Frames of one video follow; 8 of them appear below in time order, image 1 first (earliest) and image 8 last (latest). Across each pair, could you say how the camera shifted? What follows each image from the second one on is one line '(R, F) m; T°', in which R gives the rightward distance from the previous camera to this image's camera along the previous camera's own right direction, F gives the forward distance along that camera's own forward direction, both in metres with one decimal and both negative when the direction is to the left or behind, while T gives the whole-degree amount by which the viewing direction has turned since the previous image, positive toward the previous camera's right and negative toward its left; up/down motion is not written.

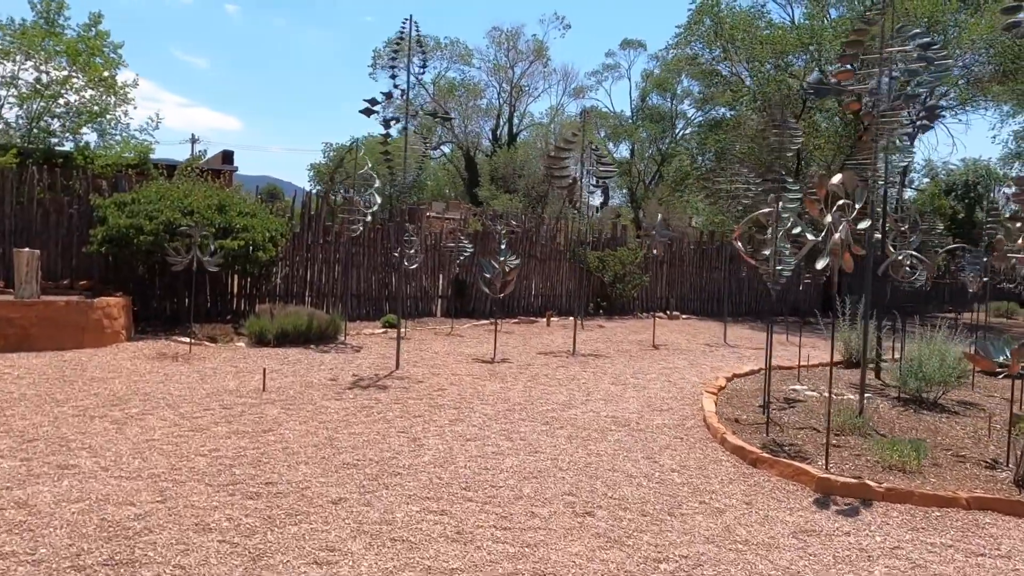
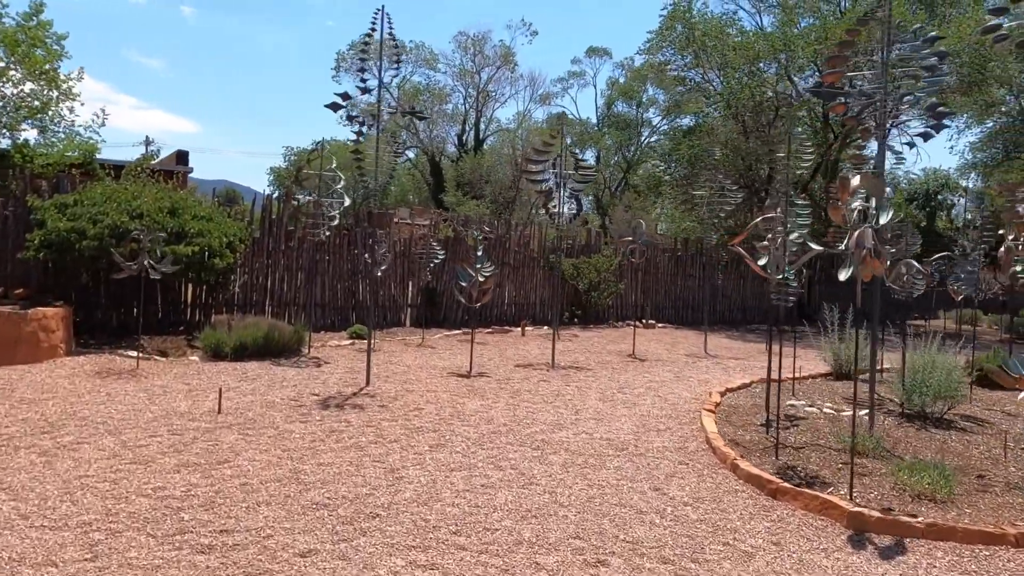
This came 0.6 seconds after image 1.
(-0.2, +0.5) m; +3°
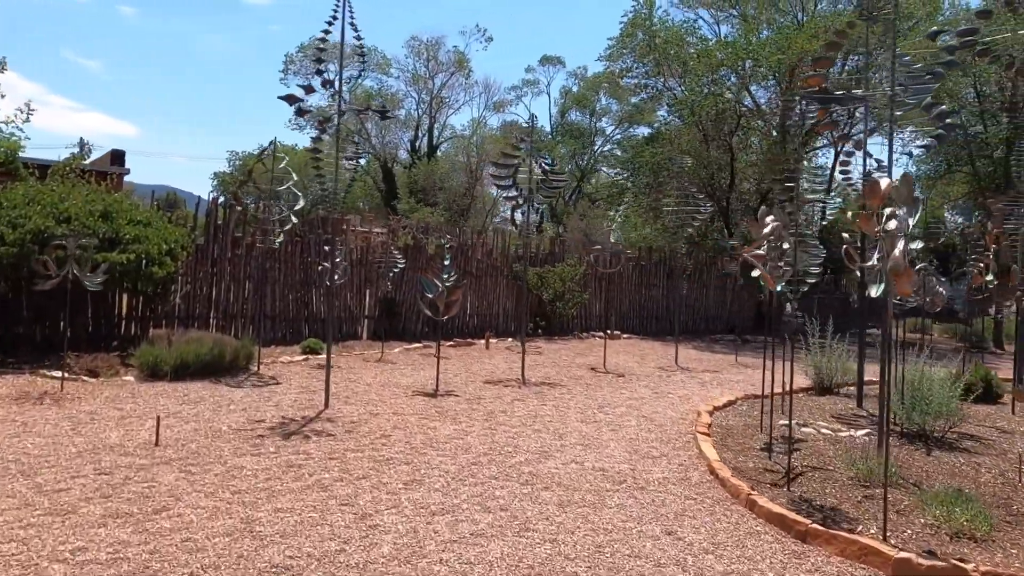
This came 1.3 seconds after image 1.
(-0.2, +0.5) m; +4°
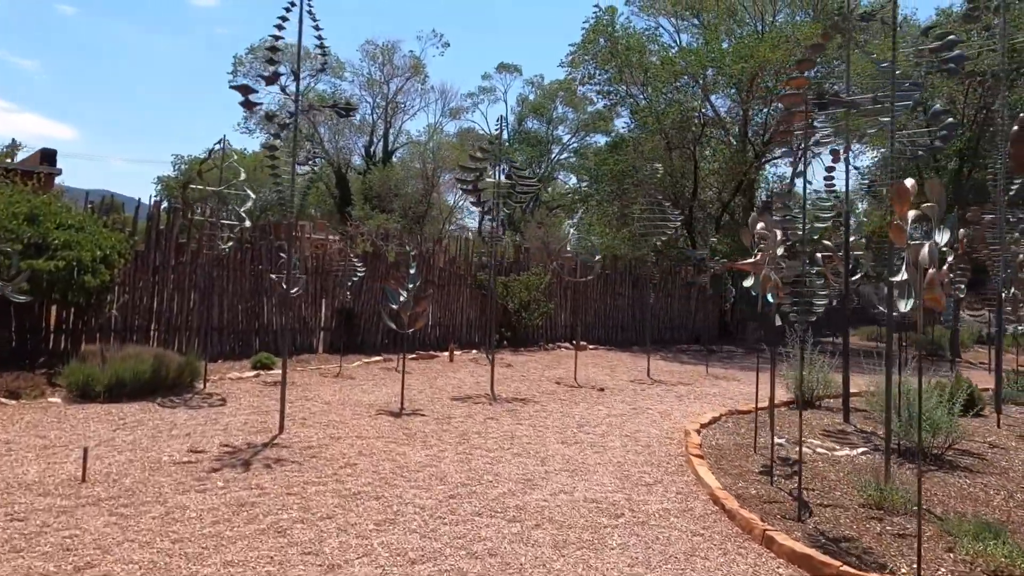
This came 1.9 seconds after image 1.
(-0.2, +0.5) m; +4°
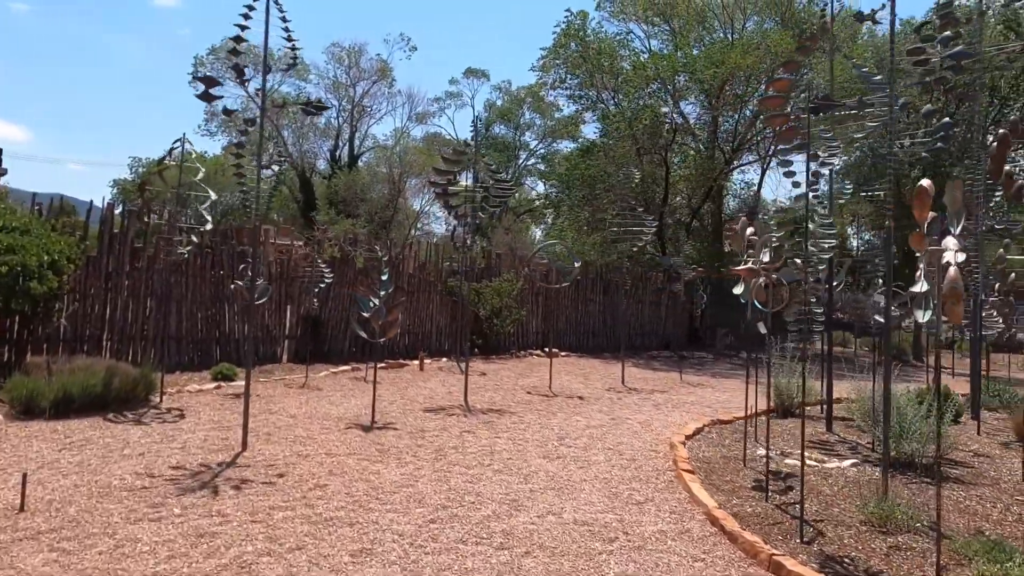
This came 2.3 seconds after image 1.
(-0.1, +0.3) m; +3°
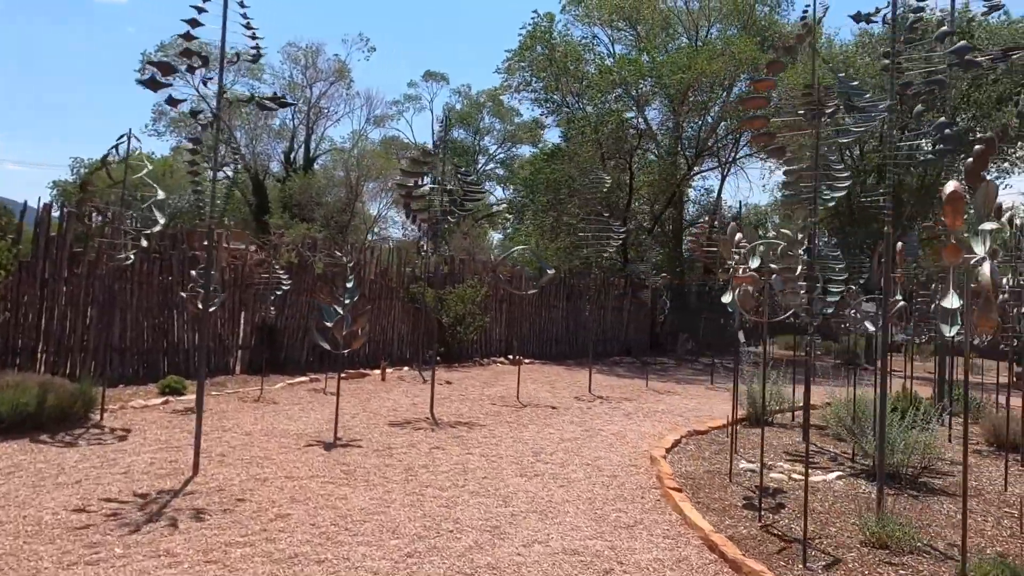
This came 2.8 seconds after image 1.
(-0.1, +0.3) m; +4°
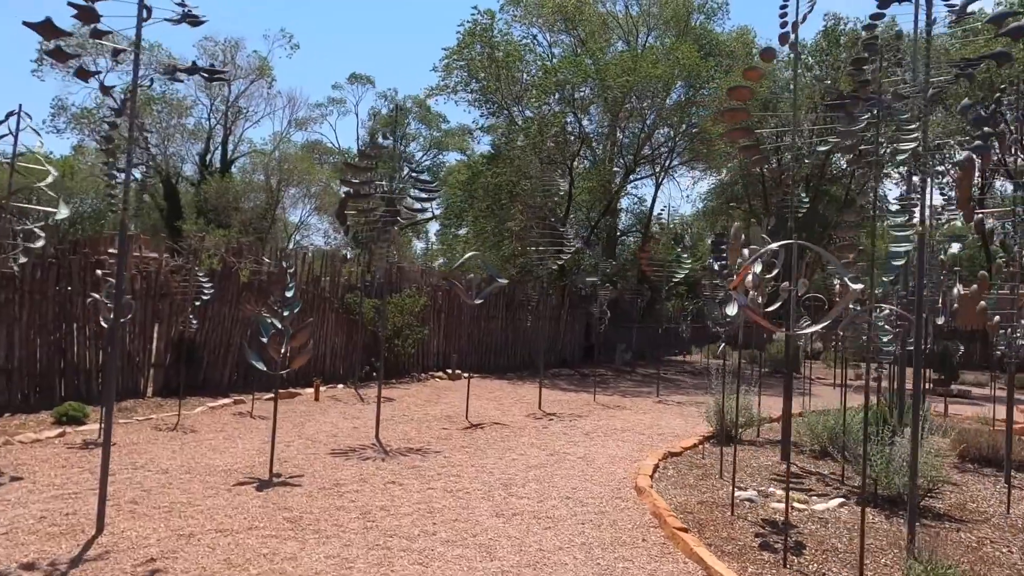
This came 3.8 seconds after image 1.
(-0.3, +0.7) m; +6°
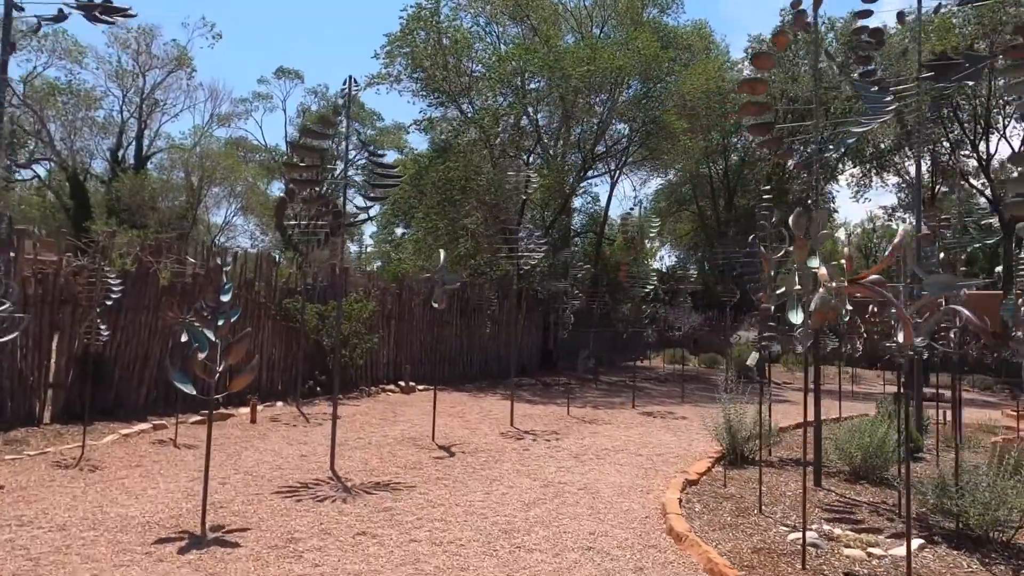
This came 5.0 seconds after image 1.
(-0.4, +1.0) m; +6°
